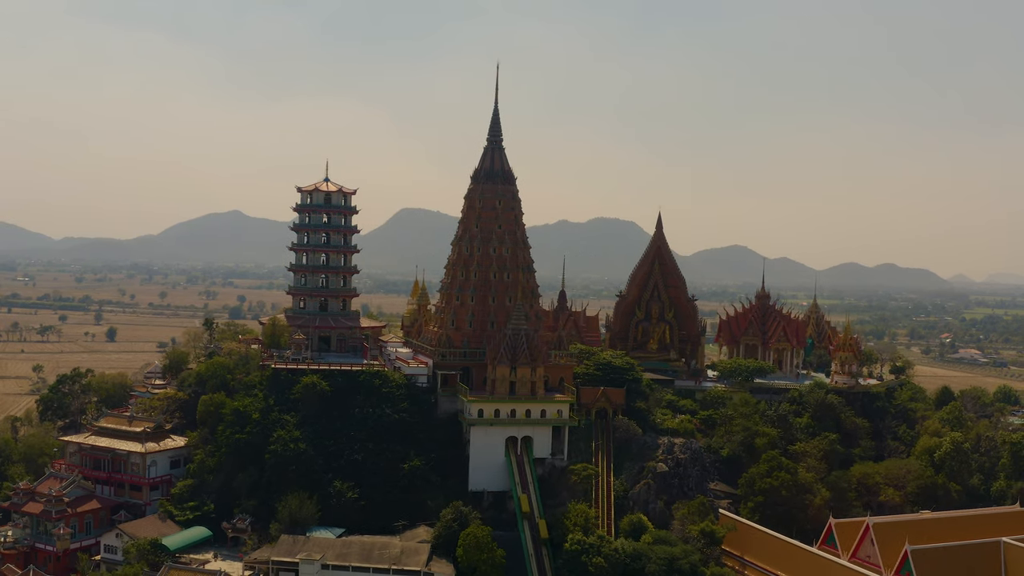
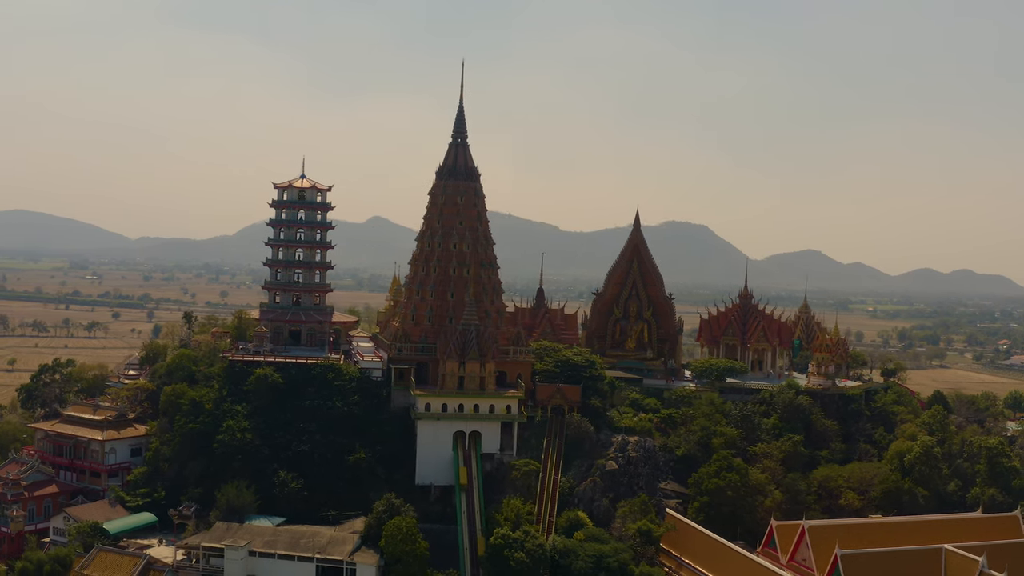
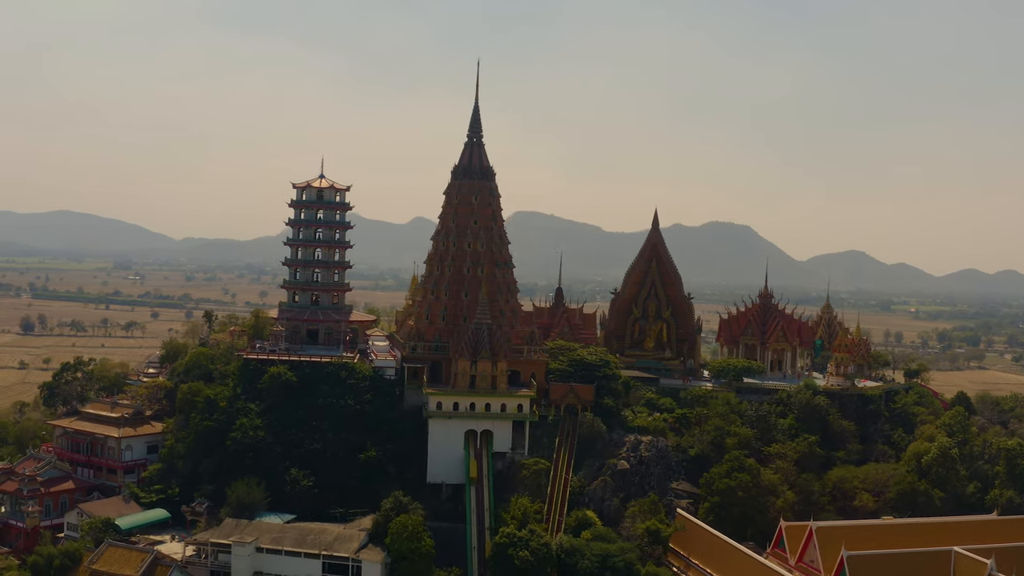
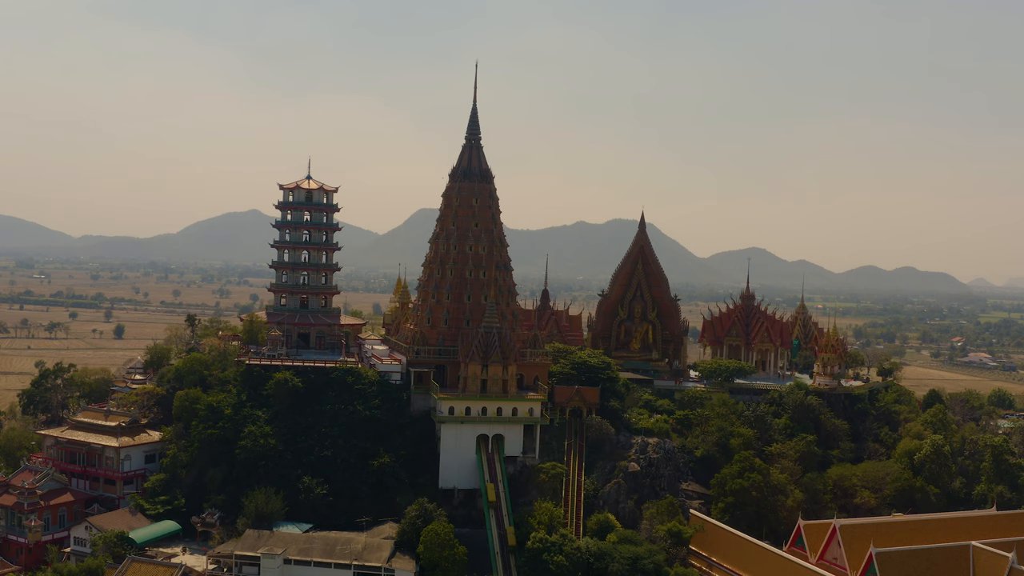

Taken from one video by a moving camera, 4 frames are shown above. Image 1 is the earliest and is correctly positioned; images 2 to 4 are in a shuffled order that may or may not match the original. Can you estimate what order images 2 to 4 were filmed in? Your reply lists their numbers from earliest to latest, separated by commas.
4, 2, 3
